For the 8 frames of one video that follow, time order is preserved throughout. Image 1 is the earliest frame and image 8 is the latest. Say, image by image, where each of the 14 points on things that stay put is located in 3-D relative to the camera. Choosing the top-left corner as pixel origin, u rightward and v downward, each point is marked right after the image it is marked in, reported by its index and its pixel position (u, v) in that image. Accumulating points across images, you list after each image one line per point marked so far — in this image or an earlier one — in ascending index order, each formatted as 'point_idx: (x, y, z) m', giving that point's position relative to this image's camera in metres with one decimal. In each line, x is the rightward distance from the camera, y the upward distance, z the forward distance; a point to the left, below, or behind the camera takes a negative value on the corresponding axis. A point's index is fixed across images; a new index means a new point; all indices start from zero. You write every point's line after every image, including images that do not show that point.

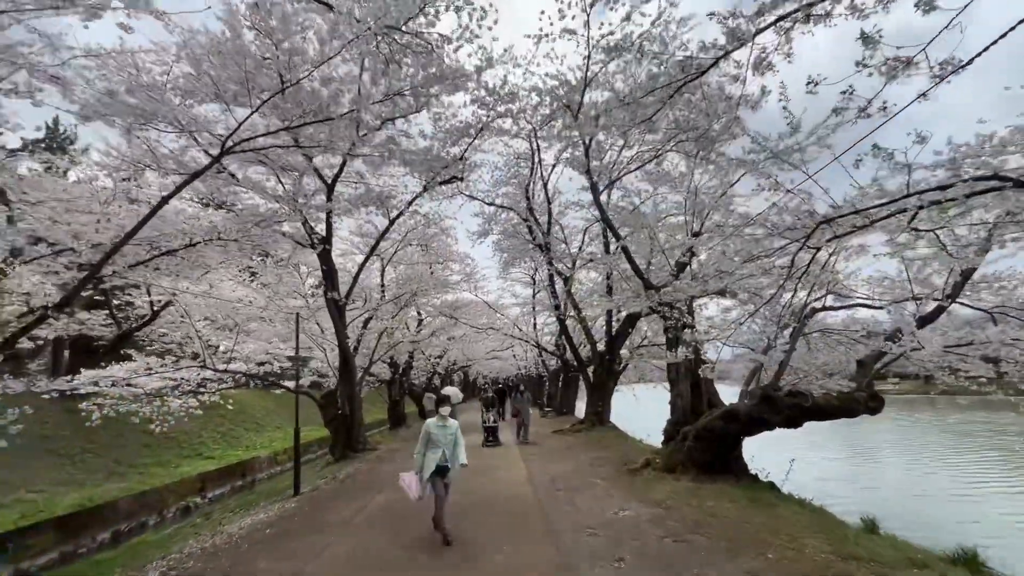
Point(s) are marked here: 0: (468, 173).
0: (-1.2, +3.2, +13.1) m
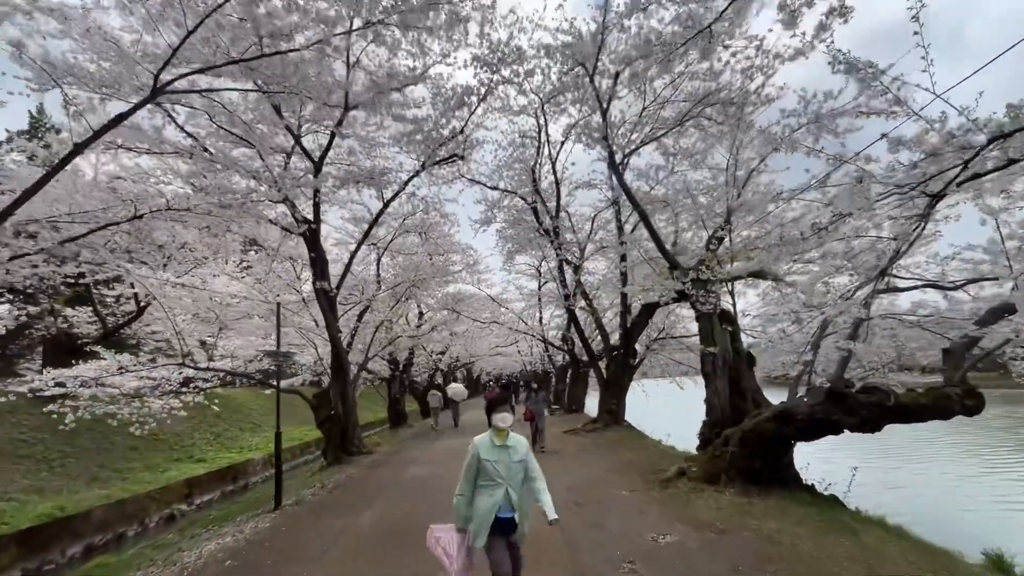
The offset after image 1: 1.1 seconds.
0: (-1.1, +3.4, +12.1) m
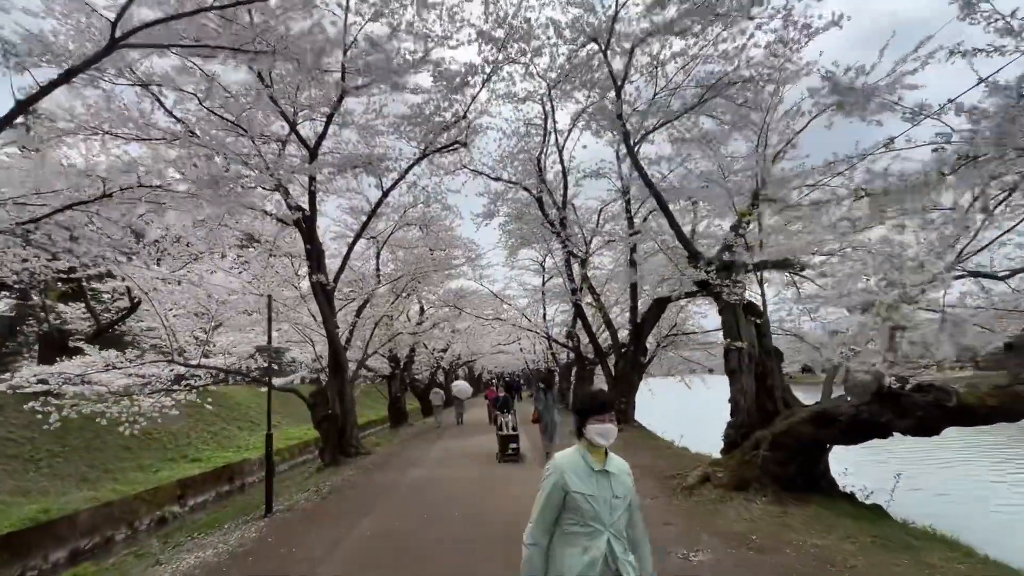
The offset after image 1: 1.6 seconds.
0: (-0.9, +3.6, +11.5) m
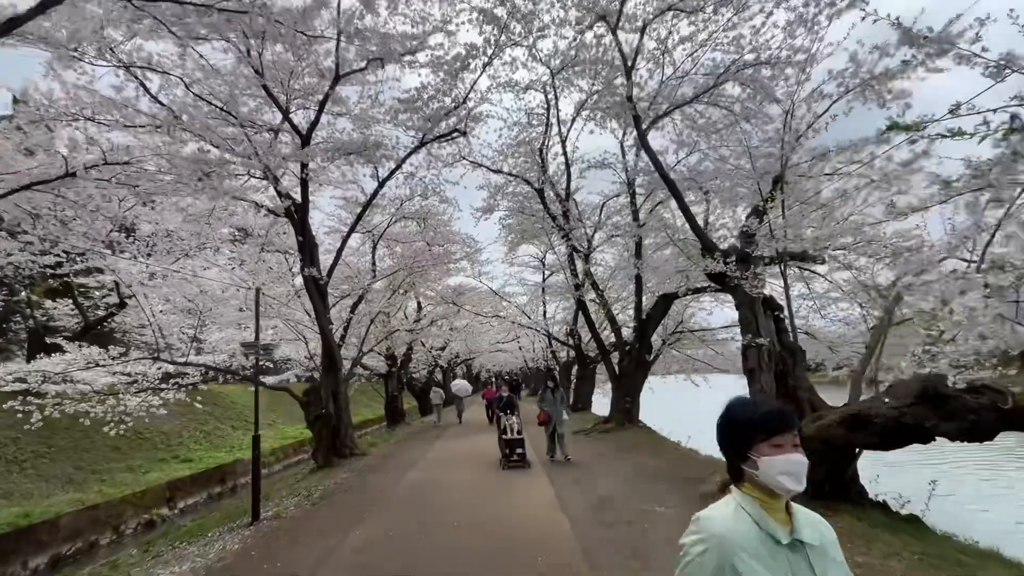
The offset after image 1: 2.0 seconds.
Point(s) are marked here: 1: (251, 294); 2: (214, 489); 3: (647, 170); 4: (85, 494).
0: (-0.9, +3.7, +11.1) m
1: (-8.0, -0.2, +14.8) m
2: (-9.2, -6.2, +15.0) m
3: (+3.3, +2.8, +11.7) m
4: (-10.9, -5.3, +12.4) m
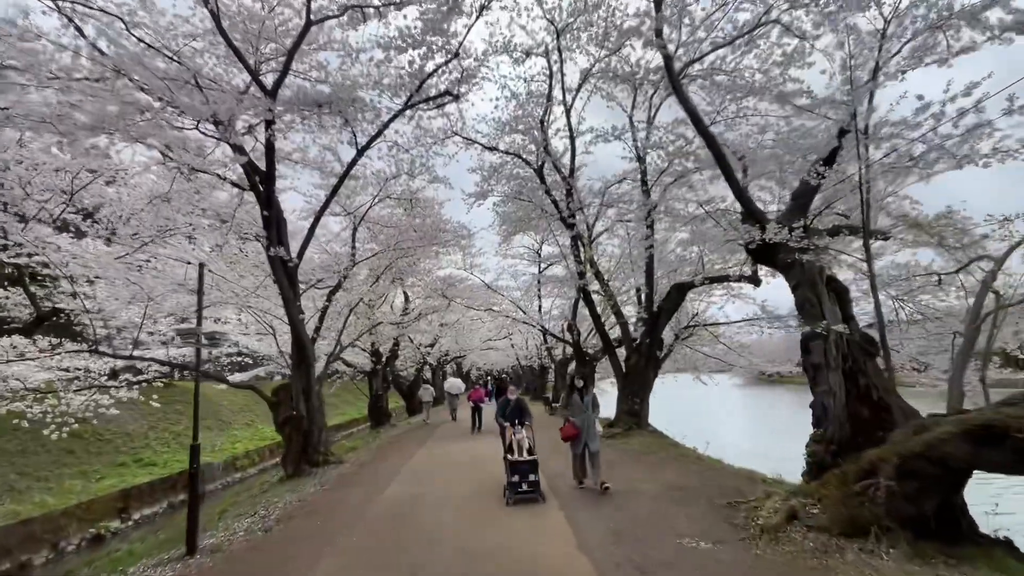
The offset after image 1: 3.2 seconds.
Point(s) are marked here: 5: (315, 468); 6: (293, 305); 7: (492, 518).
0: (-0.9, +4.0, +9.8) m
1: (-8.1, +0.1, +13.4) m
2: (-9.4, -5.9, +13.6) m
3: (+3.3, +3.1, +10.5) m
4: (-11.1, -4.9, +11.0) m
5: (-3.9, -3.6, +9.7) m
6: (-4.0, -0.3, +8.9) m
7: (-0.2, -2.6, +5.5) m
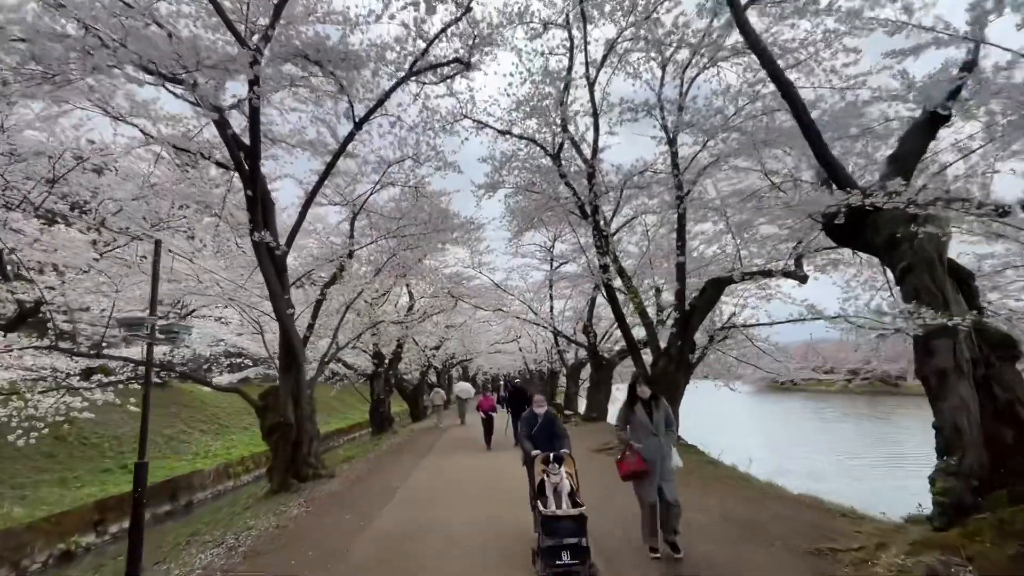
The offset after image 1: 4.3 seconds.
0: (-0.6, +4.1, +8.8) m
1: (-7.8, +0.3, +12.4) m
2: (-9.1, -5.7, +12.6) m
3: (+3.6, +3.2, +9.4) m
4: (-10.8, -4.7, +10.0) m
5: (-3.7, -3.5, +8.6) m
6: (-3.8, -0.2, +7.9) m
7: (0.0, -2.4, +4.4) m
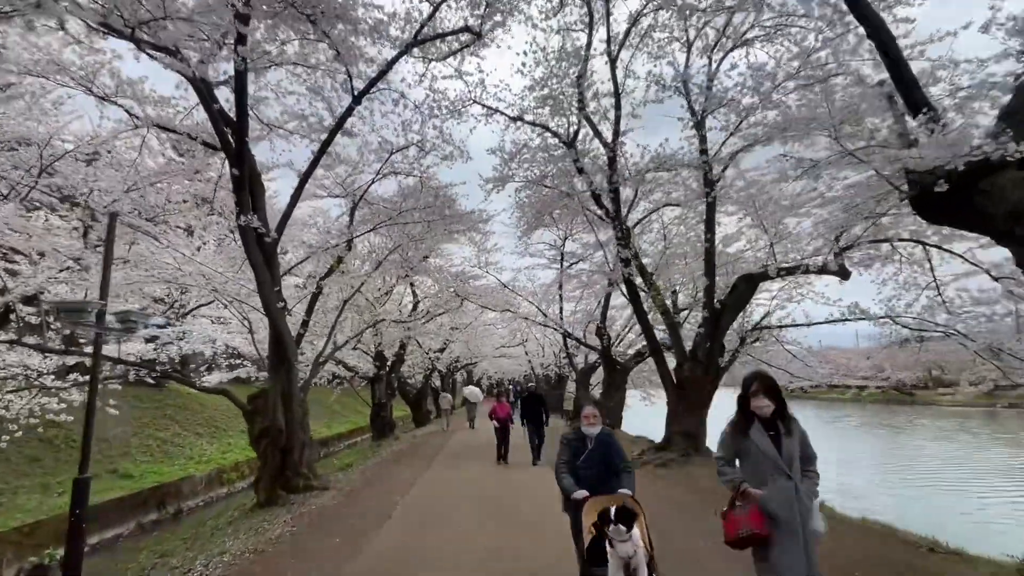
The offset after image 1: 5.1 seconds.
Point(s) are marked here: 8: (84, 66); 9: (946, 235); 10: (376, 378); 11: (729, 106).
0: (-0.4, +4.2, +8.1) m
1: (-7.5, +0.4, +11.7) m
2: (-8.9, -5.6, +11.9) m
3: (+3.8, +3.2, +8.6) m
4: (-10.6, -4.6, +9.3) m
5: (-3.5, -3.3, +7.9) m
6: (-3.6, 0.0, +7.1) m
7: (+0.1, -2.3, +3.6) m
8: (-7.8, +4.1, +8.8) m
9: (+7.6, +0.9, +8.5) m
10: (-4.5, -3.0, +16.3) m
11: (+3.9, +3.2, +8.6) m
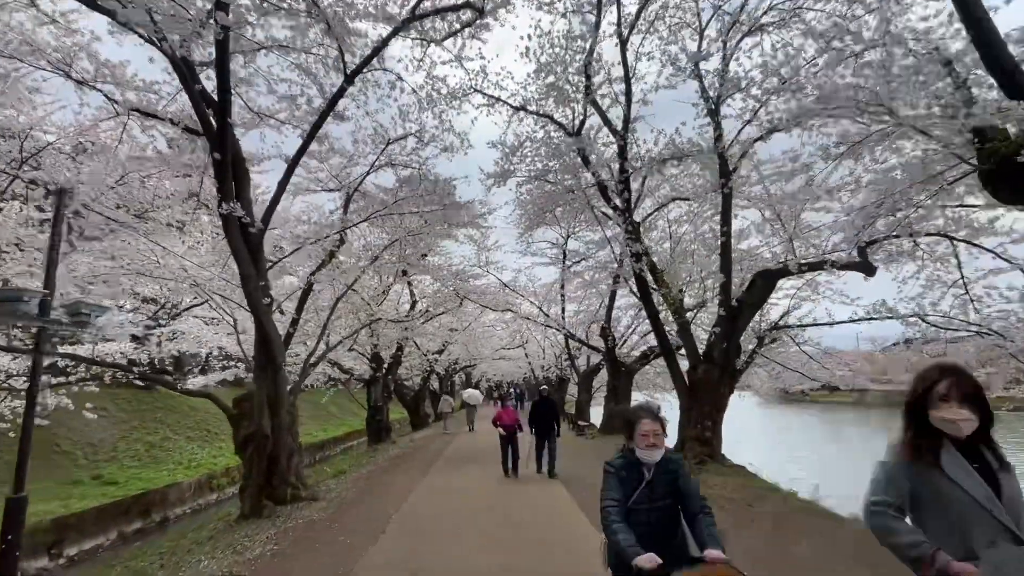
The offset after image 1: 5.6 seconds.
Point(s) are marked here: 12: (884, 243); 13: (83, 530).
0: (-0.3, +4.3, +7.6) m
1: (-7.5, +0.5, +11.2) m
2: (-8.9, -5.5, +11.3) m
3: (+3.9, +3.3, +8.1) m
4: (-10.6, -4.5, +8.7) m
5: (-3.4, -3.3, +7.3) m
6: (-3.5, +0.1, +6.6) m
7: (+0.2, -2.2, +3.1) m
8: (-7.7, +4.1, +8.3) m
9: (+7.7, +1.0, +8.0) m
10: (-4.5, -3.0, +15.7) m
11: (+3.9, +3.3, +8.1) m
12: (+6.4, +0.8, +8.3) m
13: (-9.0, -5.0, +10.1) m
